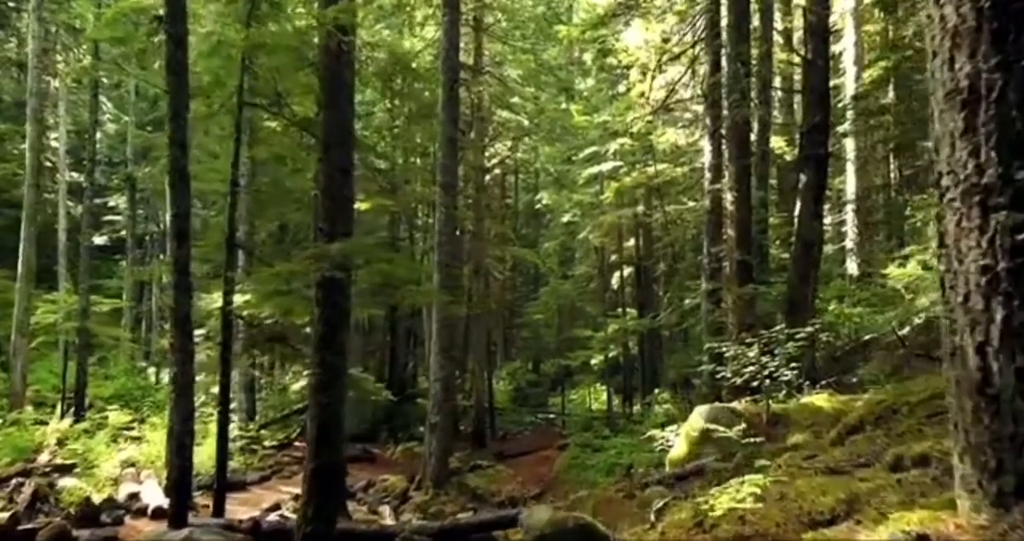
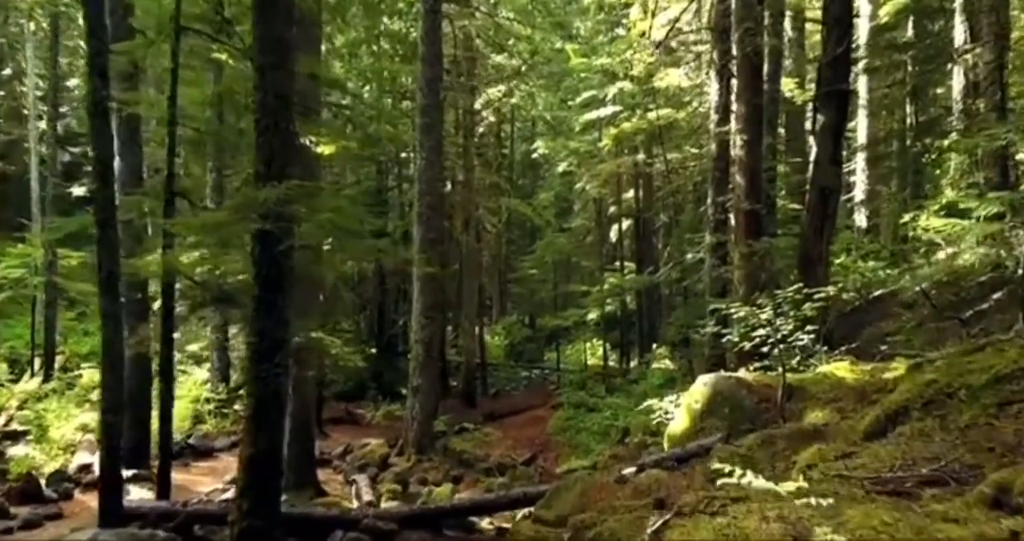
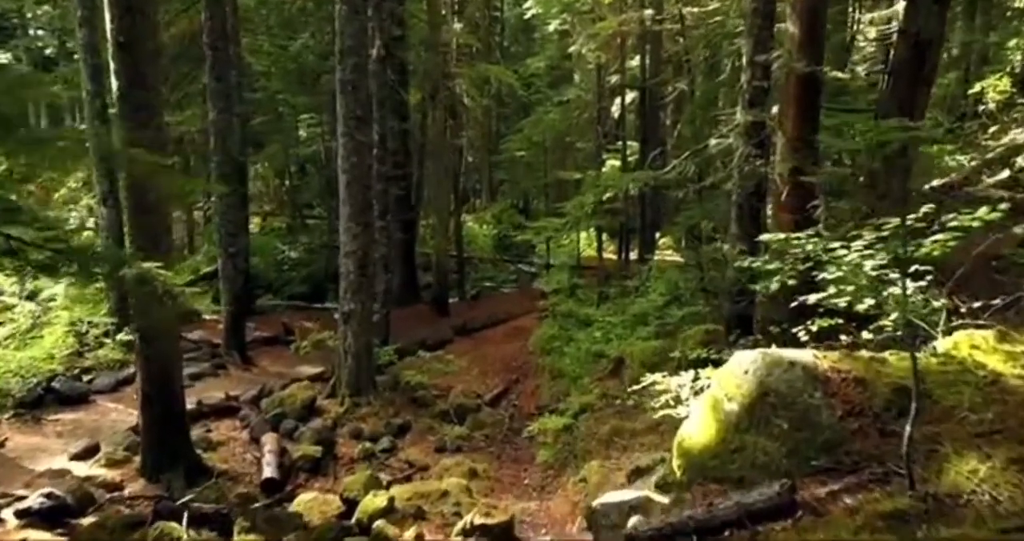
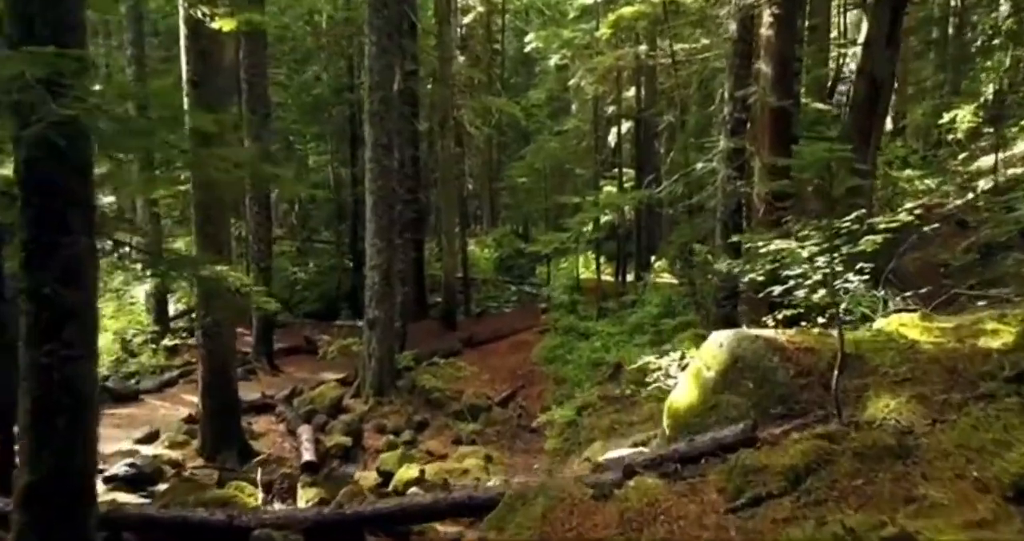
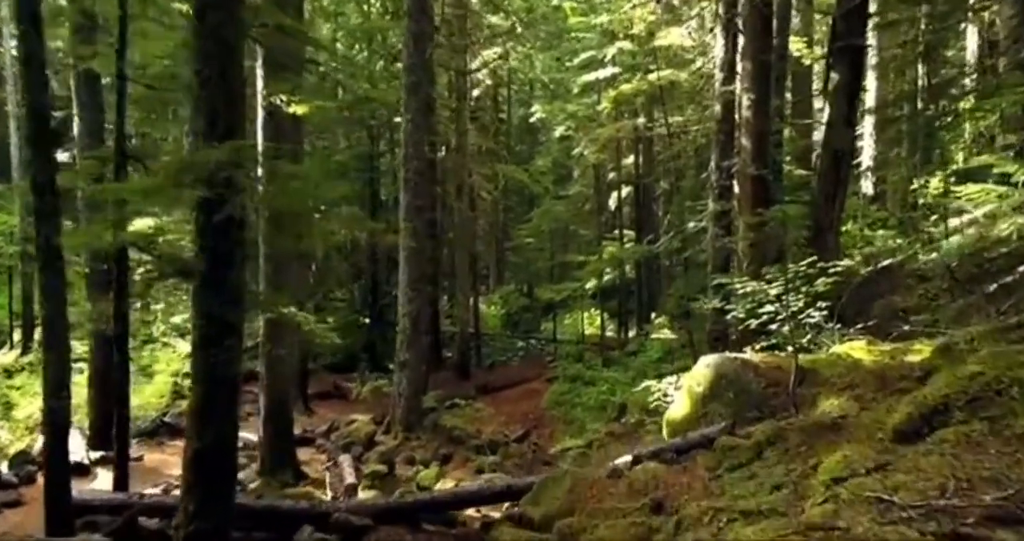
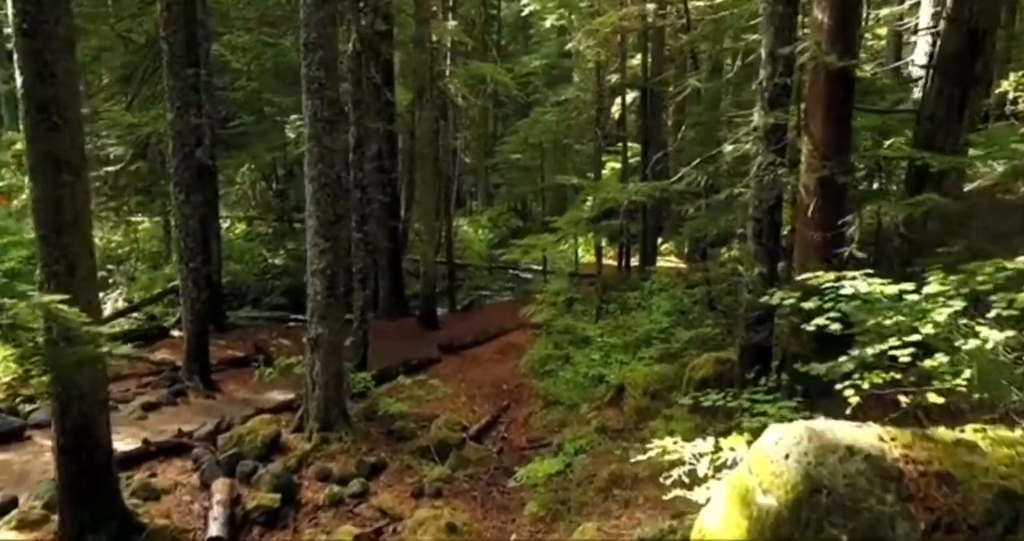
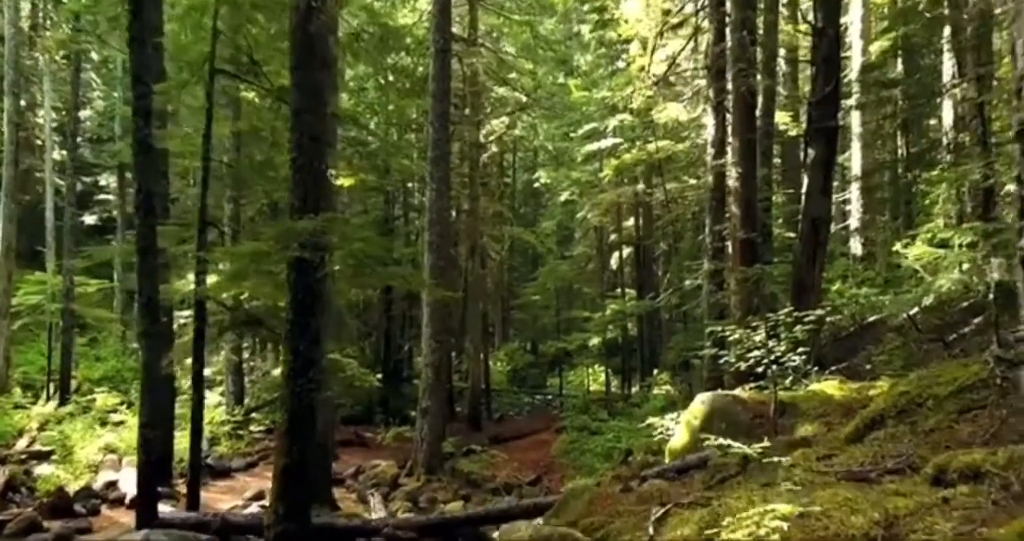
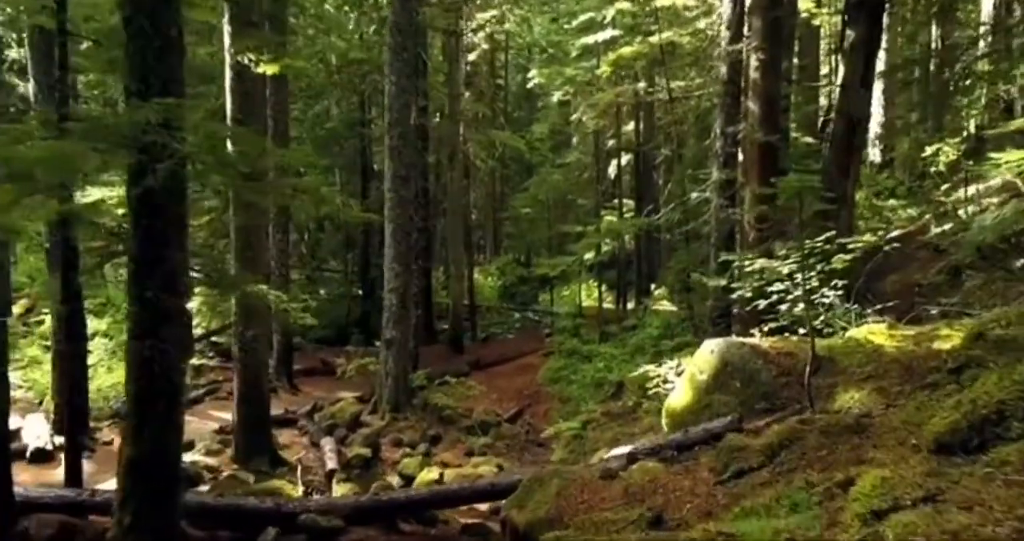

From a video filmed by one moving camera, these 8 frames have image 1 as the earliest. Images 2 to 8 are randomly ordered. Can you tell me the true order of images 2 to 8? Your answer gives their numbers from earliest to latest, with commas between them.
7, 2, 5, 8, 4, 3, 6
